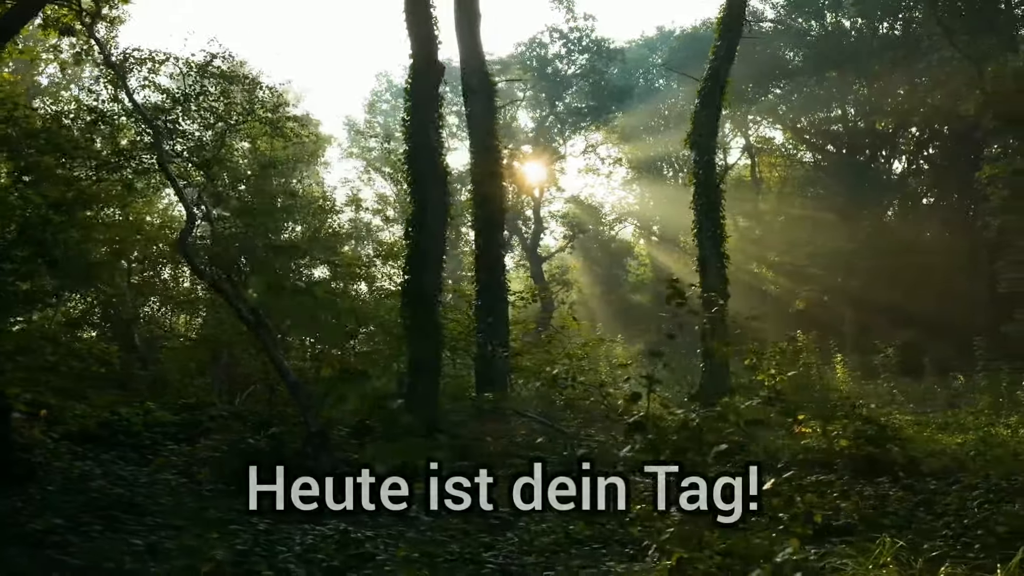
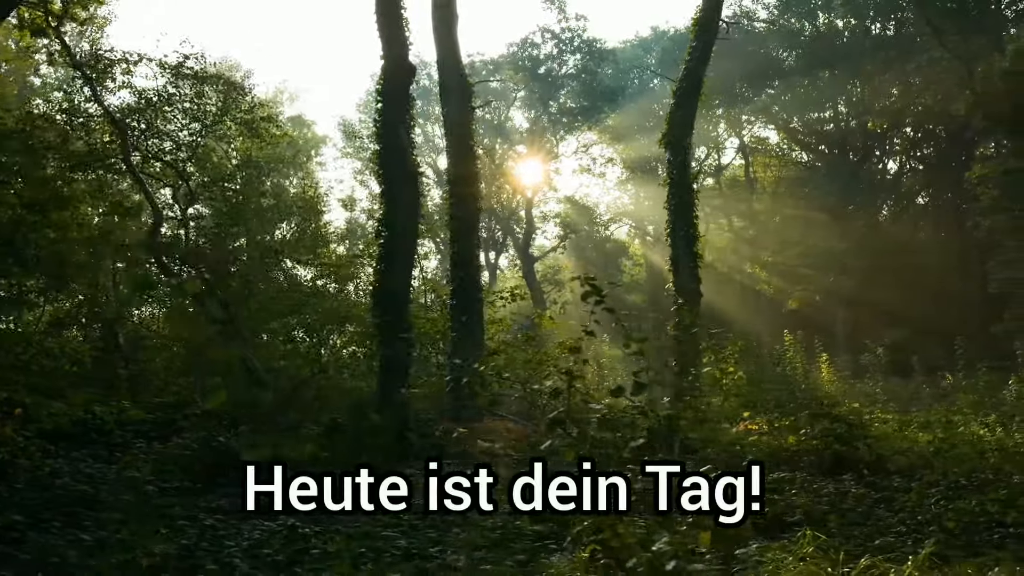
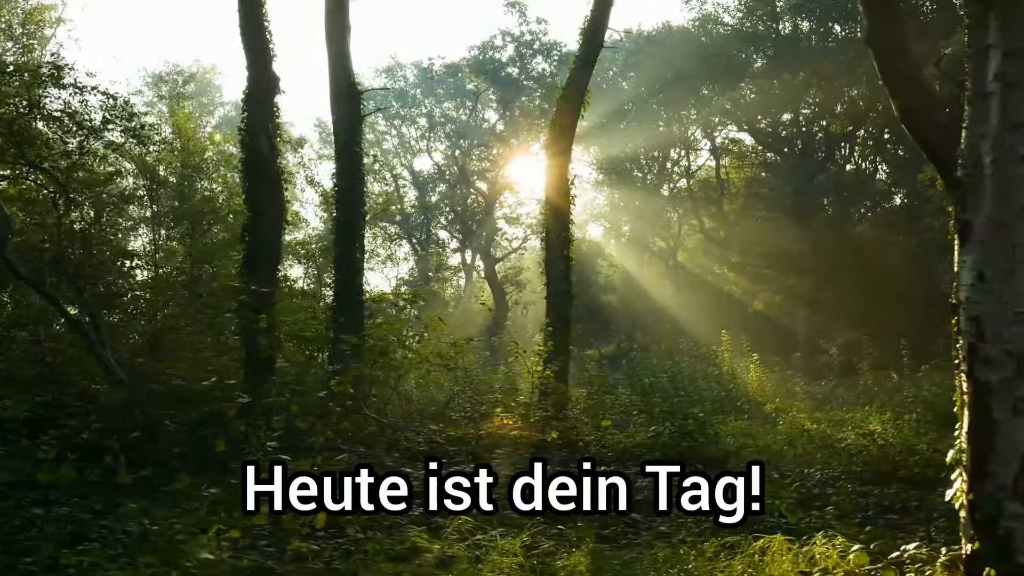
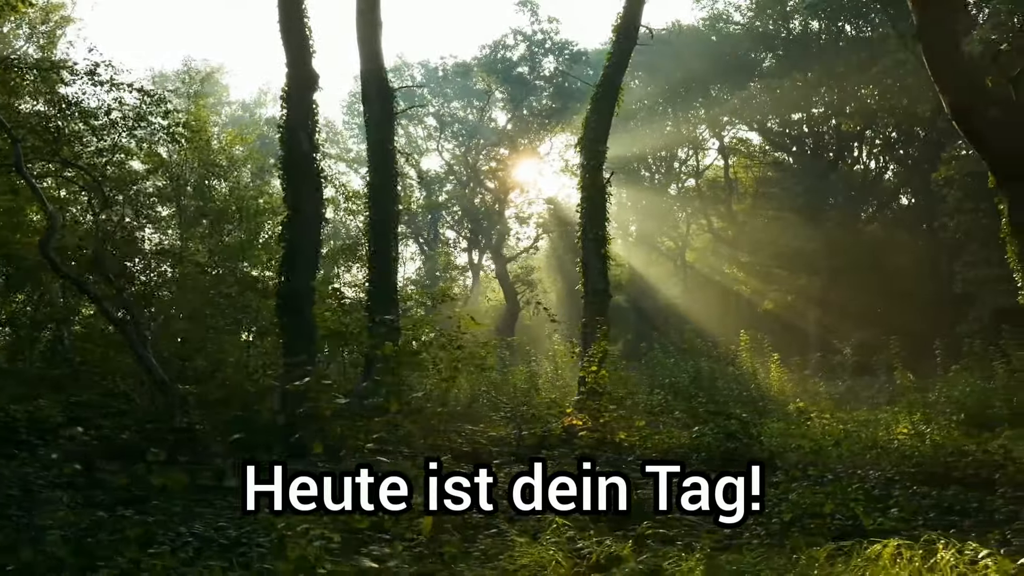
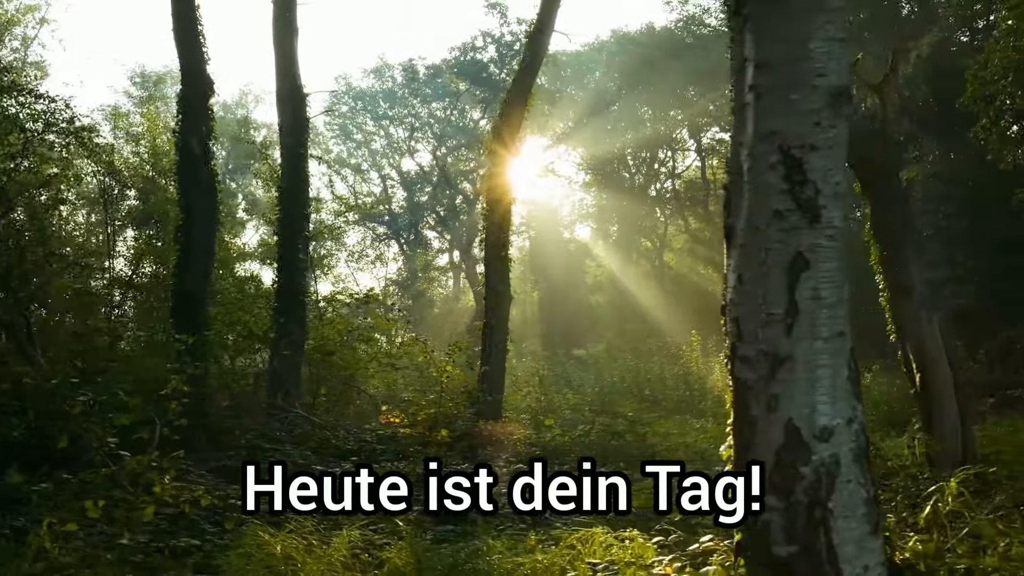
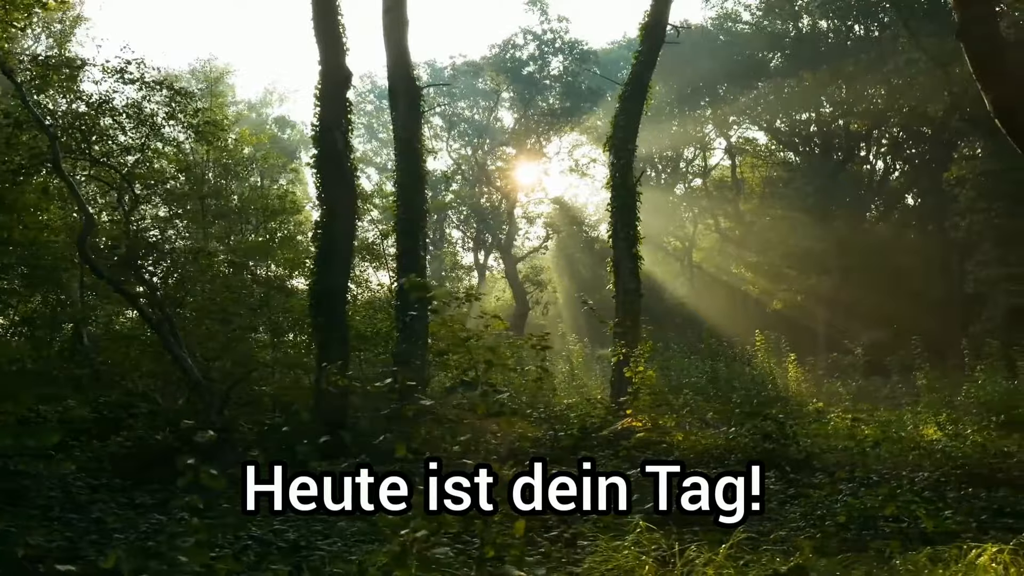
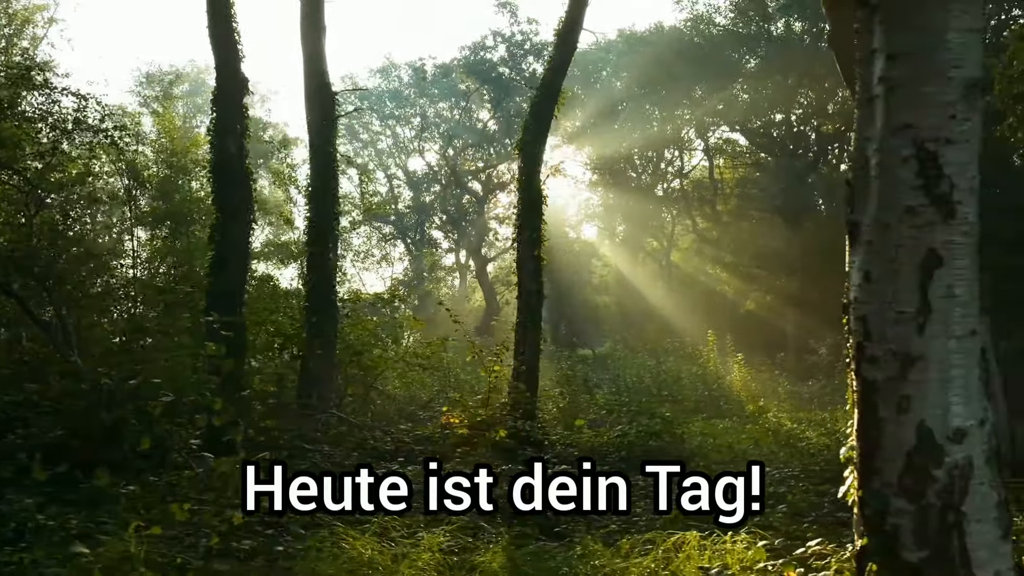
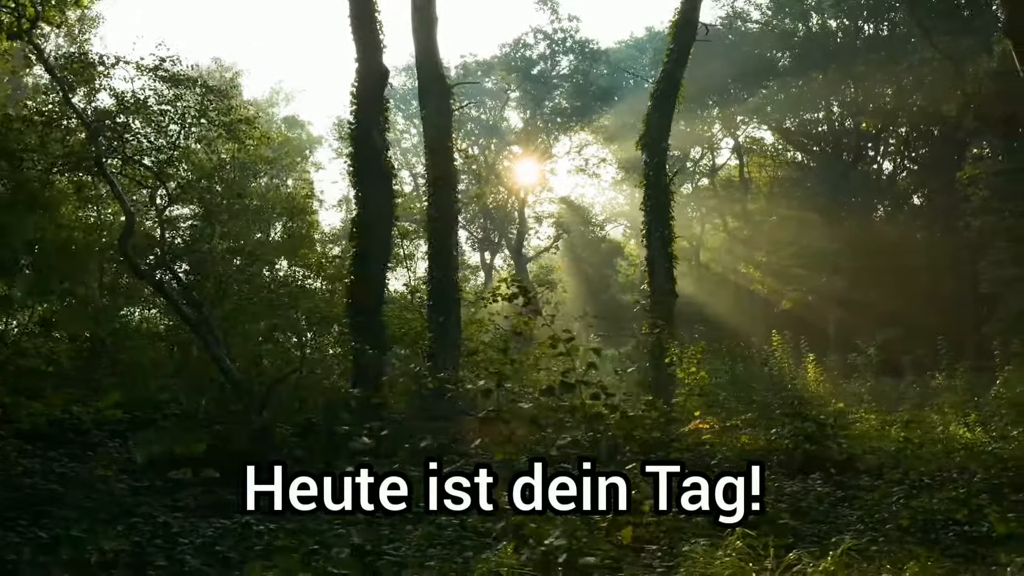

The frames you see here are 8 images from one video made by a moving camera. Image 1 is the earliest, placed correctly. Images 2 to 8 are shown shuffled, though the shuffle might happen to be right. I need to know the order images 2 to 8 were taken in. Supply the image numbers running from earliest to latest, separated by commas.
2, 8, 6, 4, 3, 7, 5
